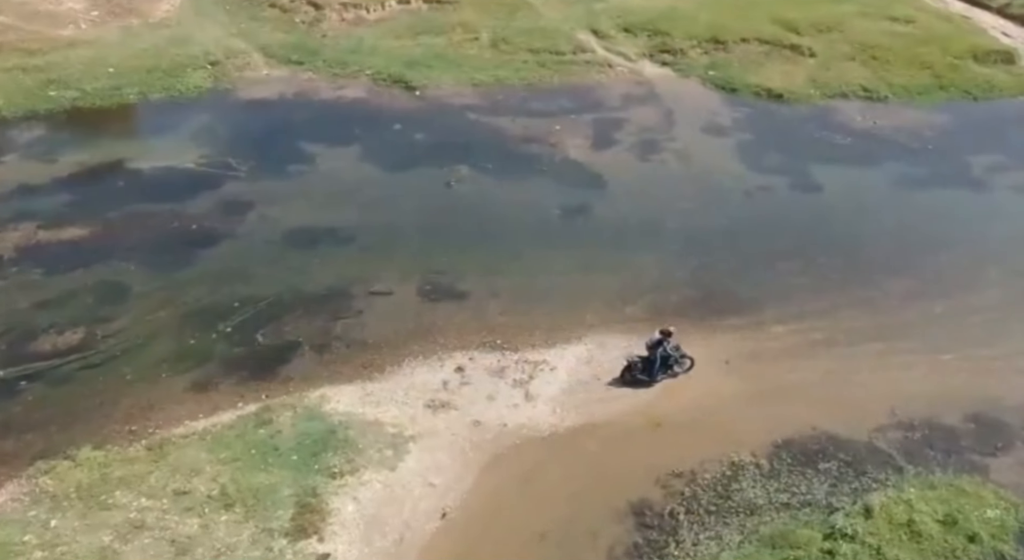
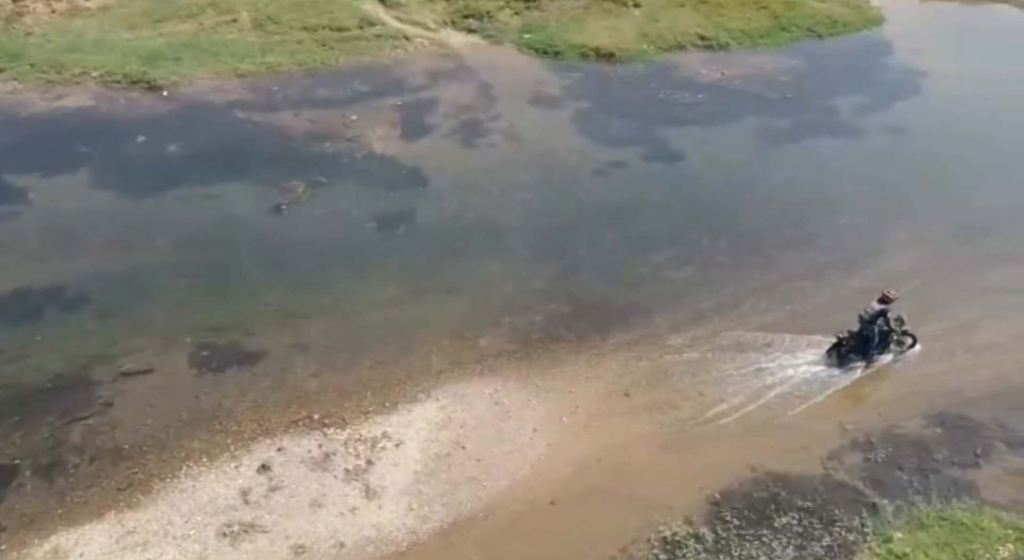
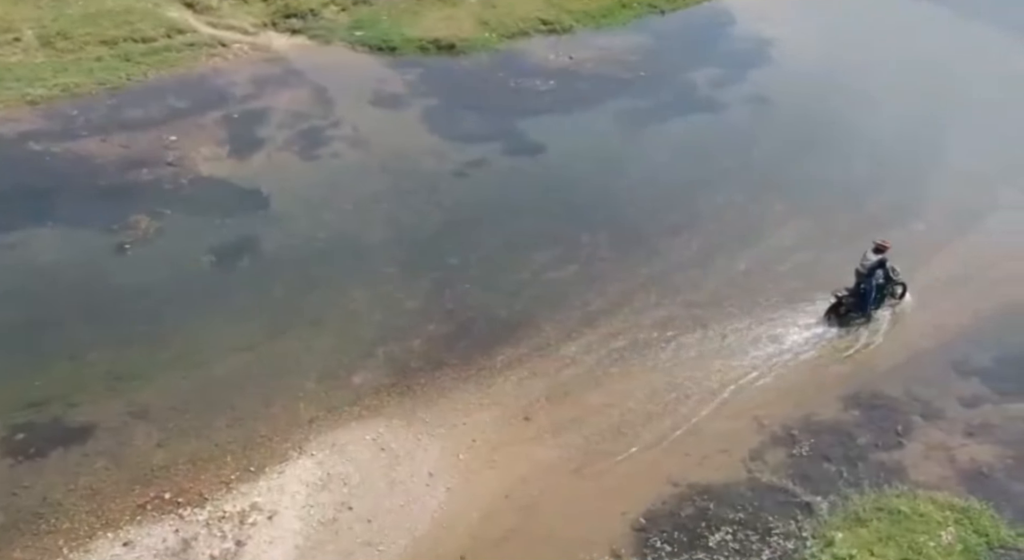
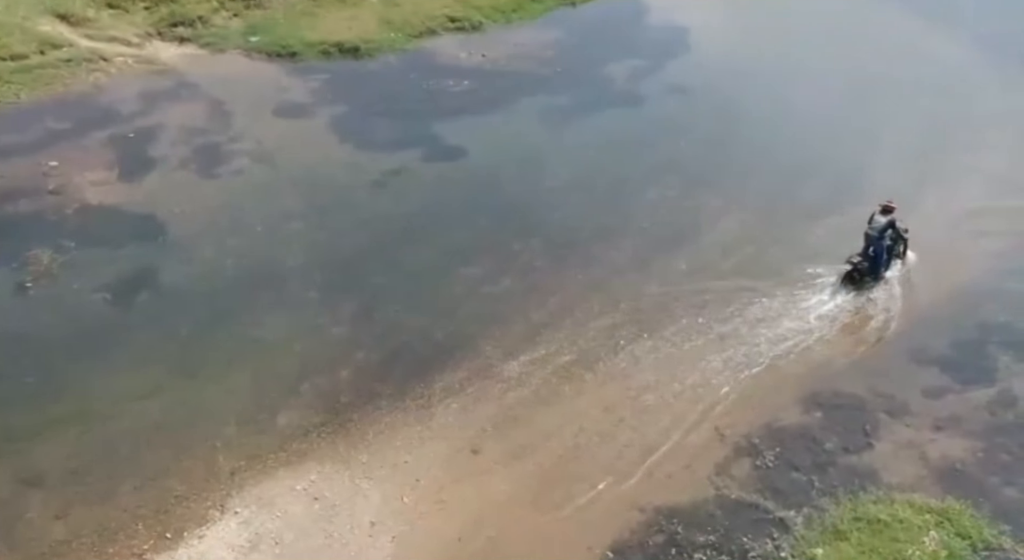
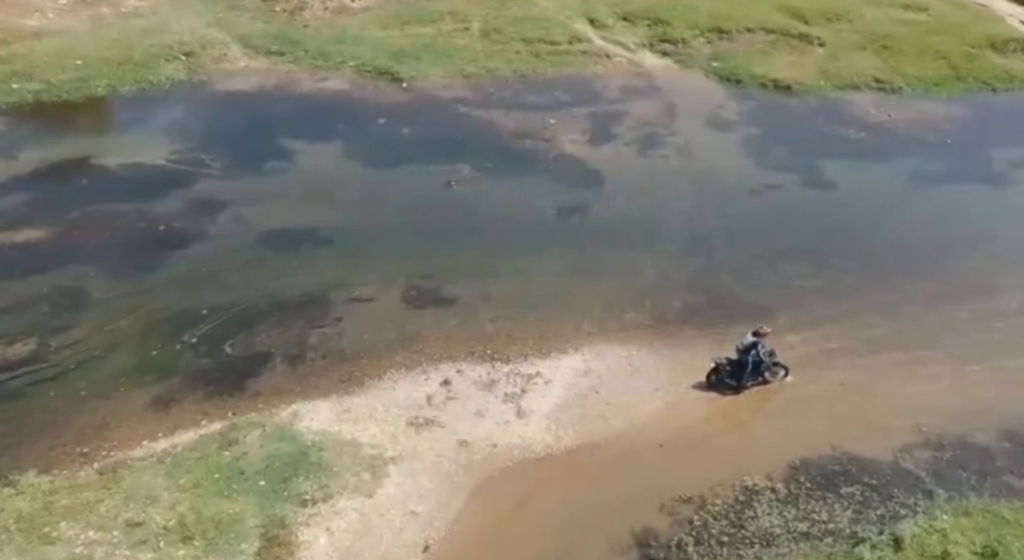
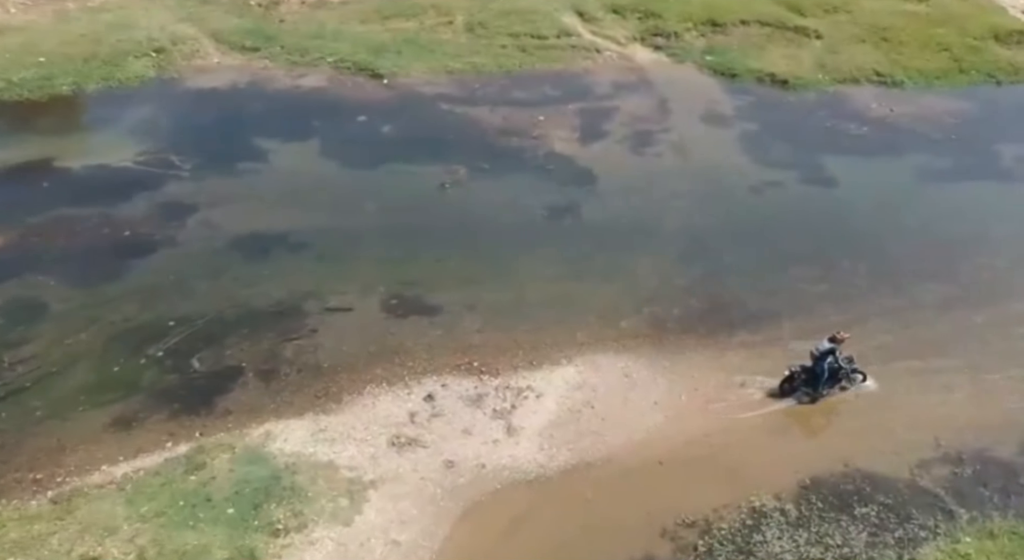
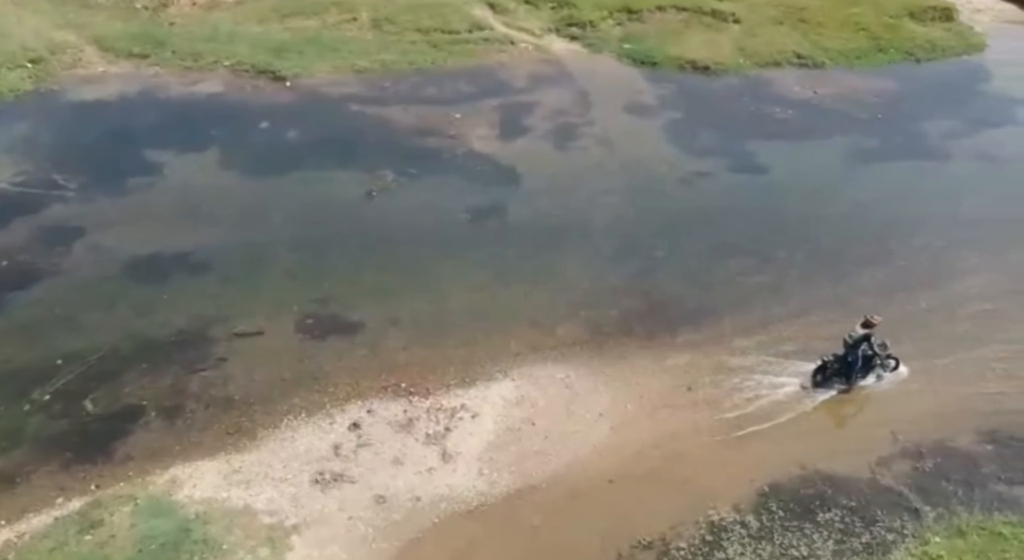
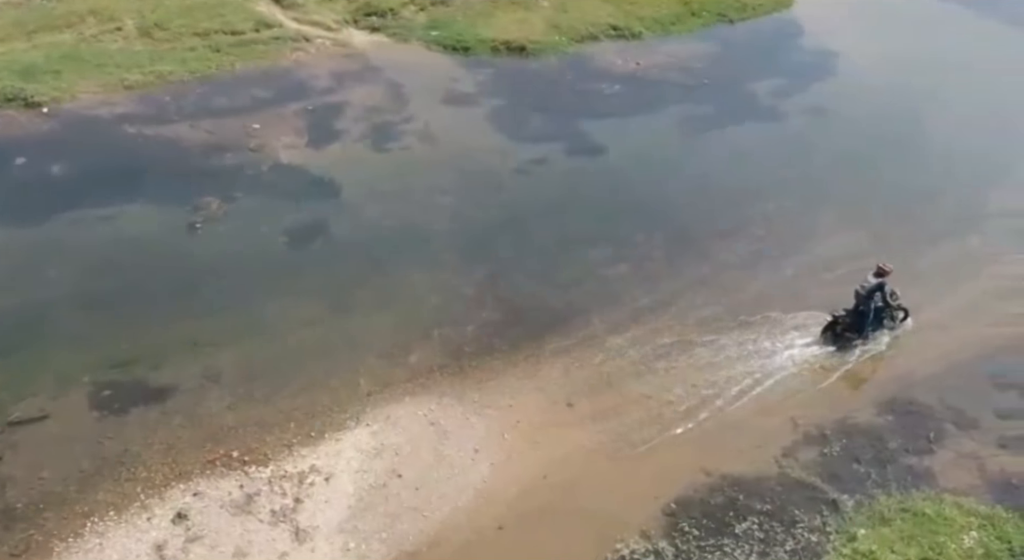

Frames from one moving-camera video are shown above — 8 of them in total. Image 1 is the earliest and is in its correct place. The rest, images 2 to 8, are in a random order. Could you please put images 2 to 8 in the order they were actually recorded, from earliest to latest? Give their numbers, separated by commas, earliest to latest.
5, 6, 7, 2, 8, 3, 4
